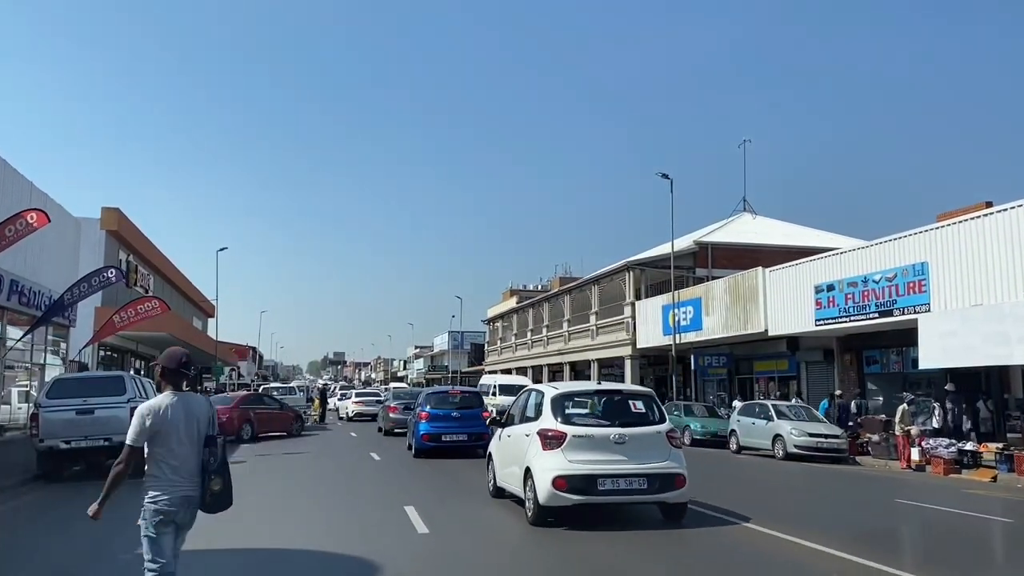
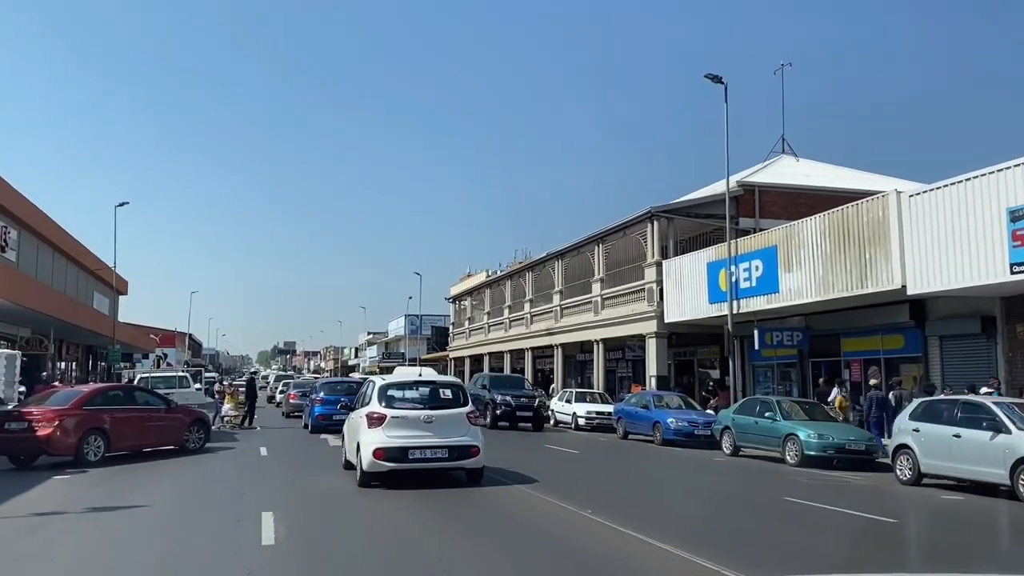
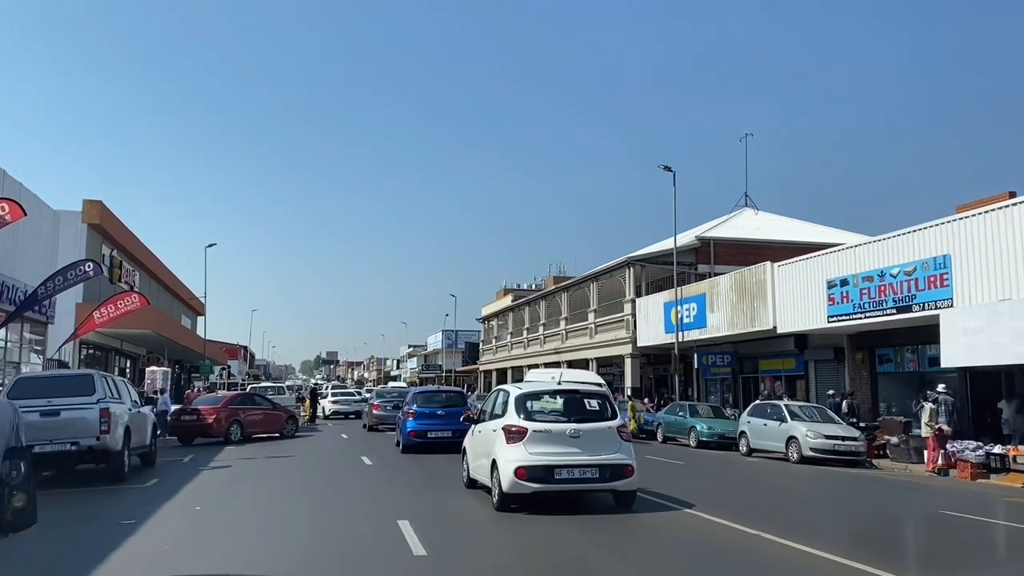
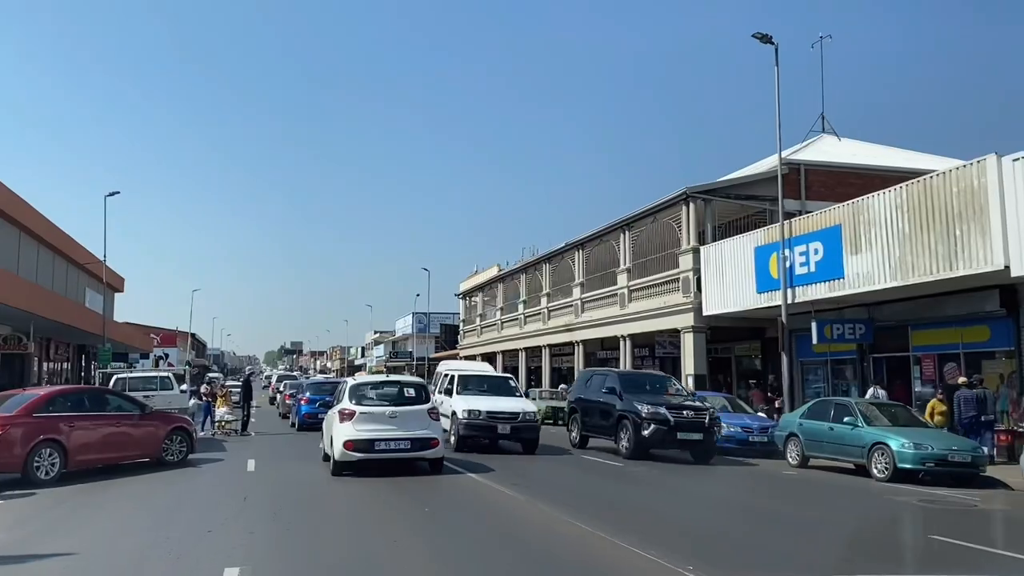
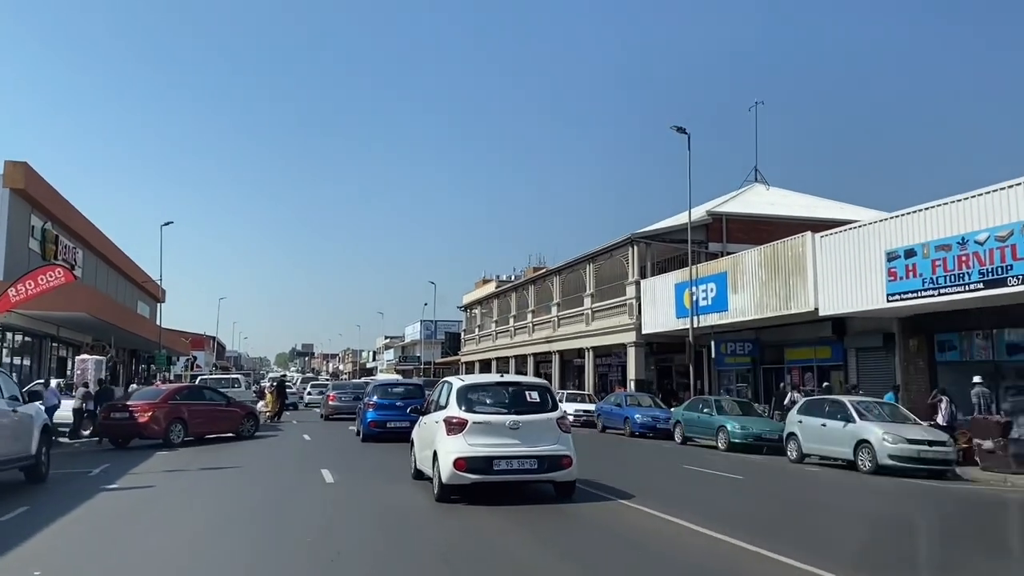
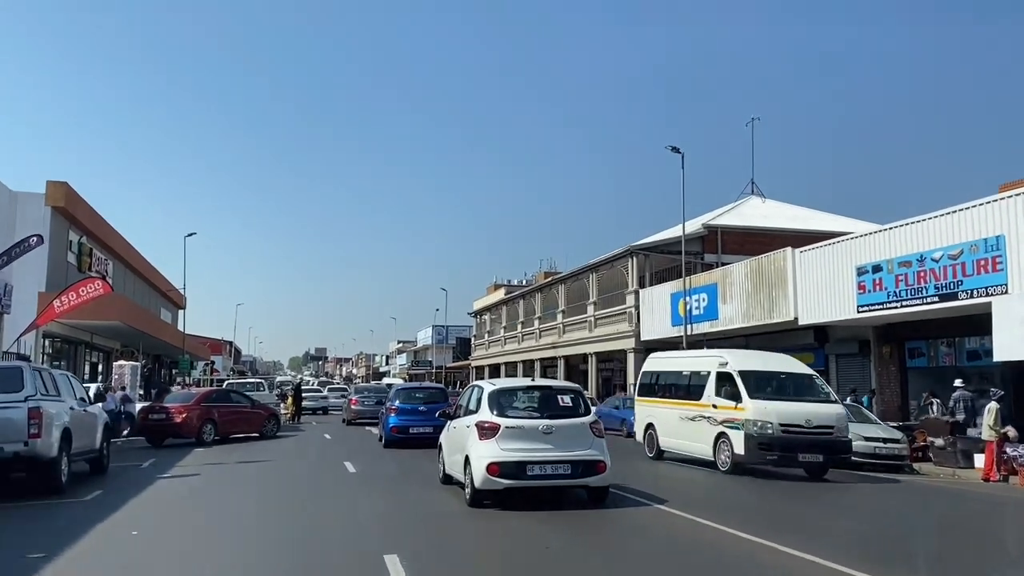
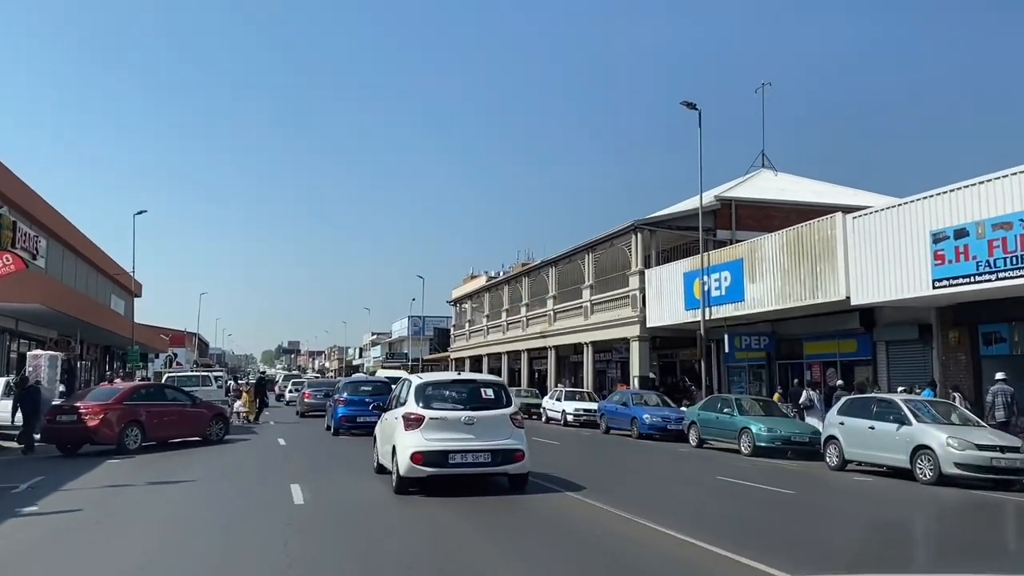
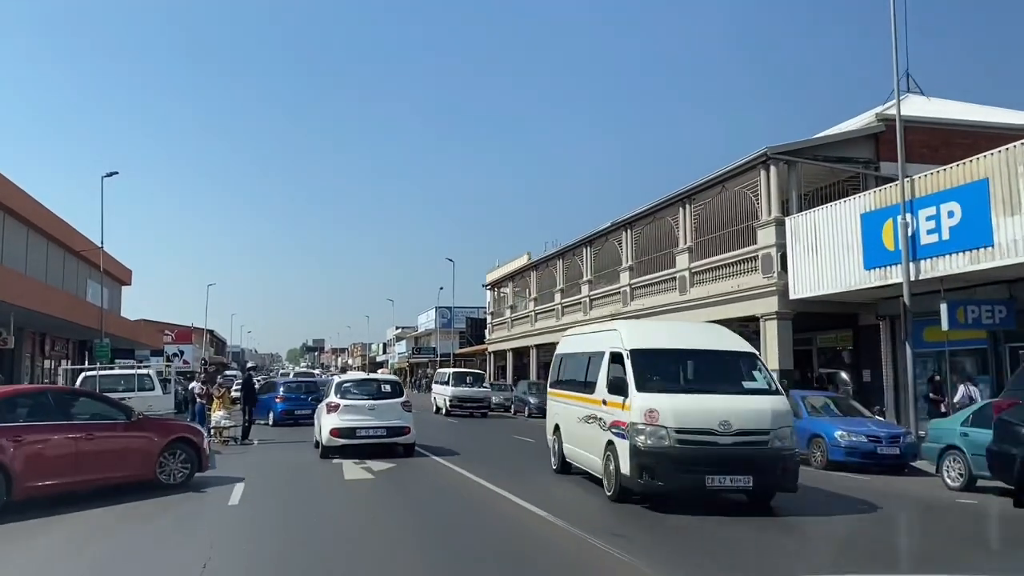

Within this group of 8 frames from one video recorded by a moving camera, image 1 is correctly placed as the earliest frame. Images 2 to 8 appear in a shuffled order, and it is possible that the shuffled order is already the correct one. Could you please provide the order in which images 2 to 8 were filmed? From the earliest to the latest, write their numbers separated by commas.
3, 6, 5, 7, 2, 4, 8
